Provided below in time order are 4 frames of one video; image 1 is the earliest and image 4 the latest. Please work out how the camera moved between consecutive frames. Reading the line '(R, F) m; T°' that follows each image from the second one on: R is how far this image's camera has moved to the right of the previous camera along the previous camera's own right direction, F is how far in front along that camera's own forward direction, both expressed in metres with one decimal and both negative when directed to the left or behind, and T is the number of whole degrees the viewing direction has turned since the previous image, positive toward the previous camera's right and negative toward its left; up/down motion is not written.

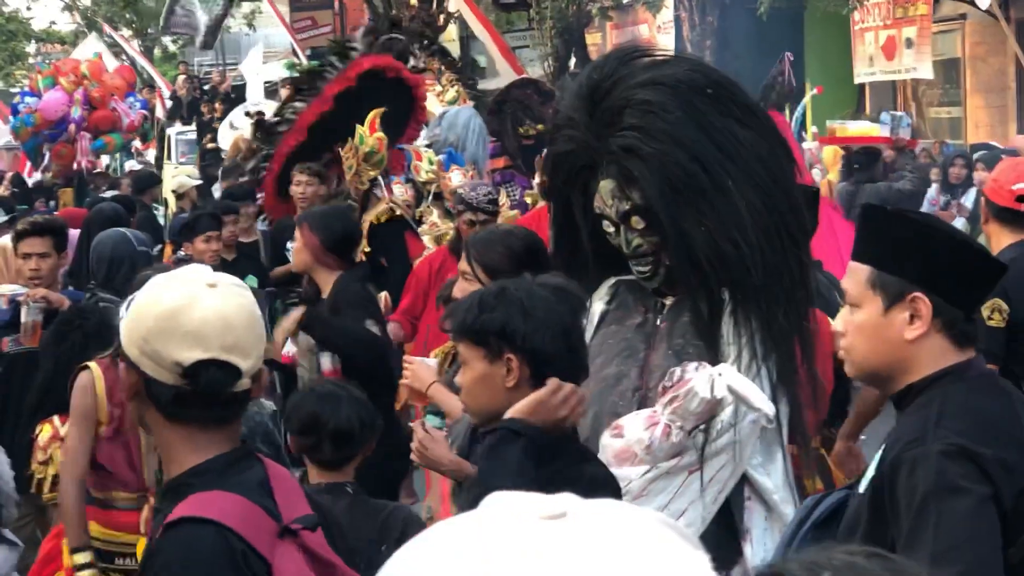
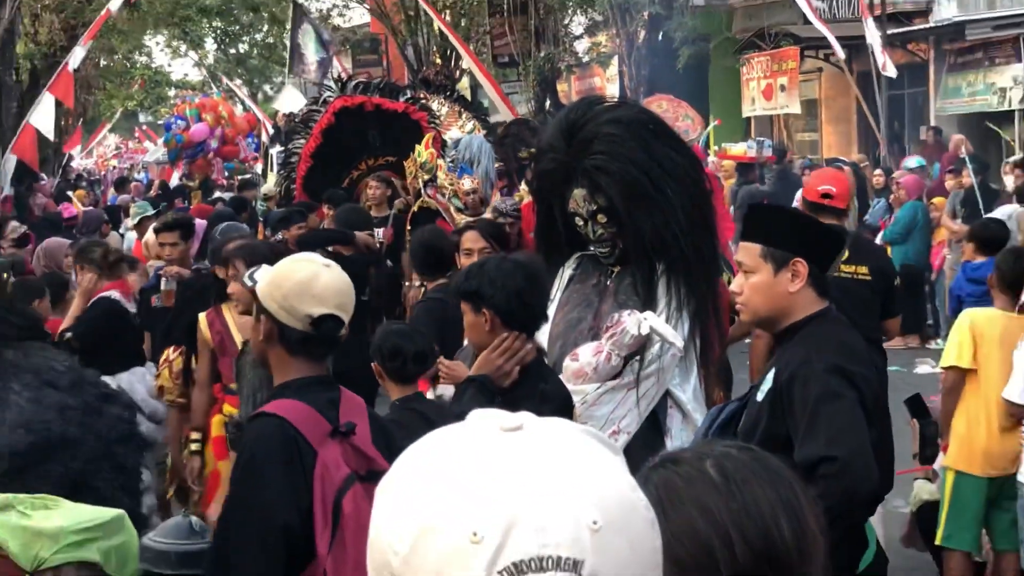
(-0.9, -2.0) m; +7°
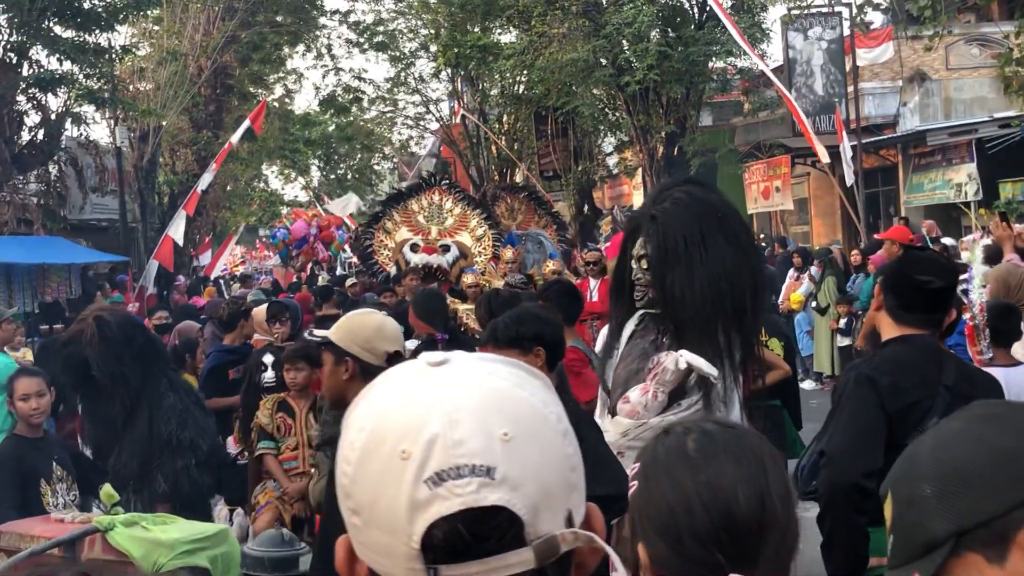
(+0.3, -1.5) m; -4°
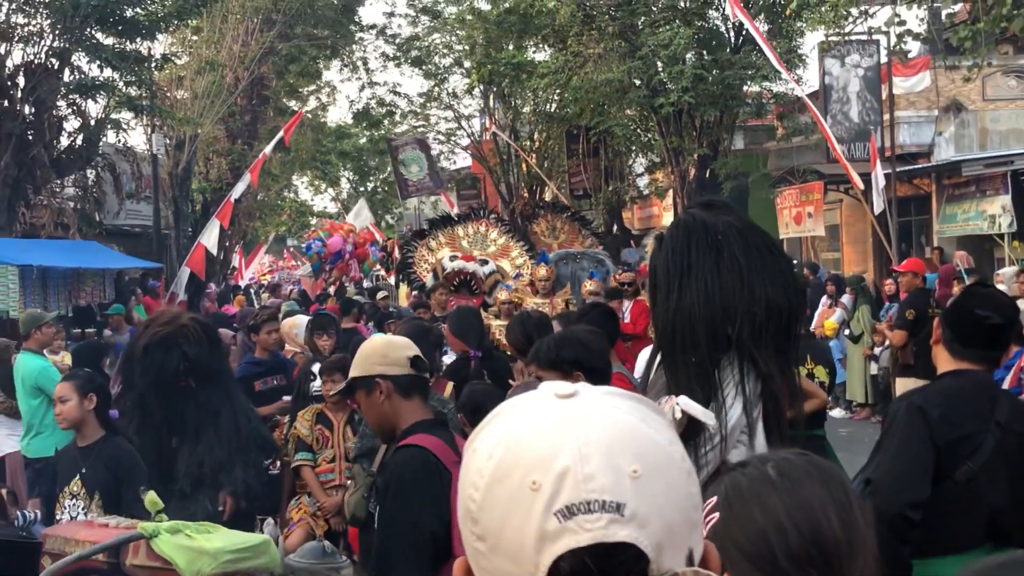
(-0.1, 0.0) m; -1°
